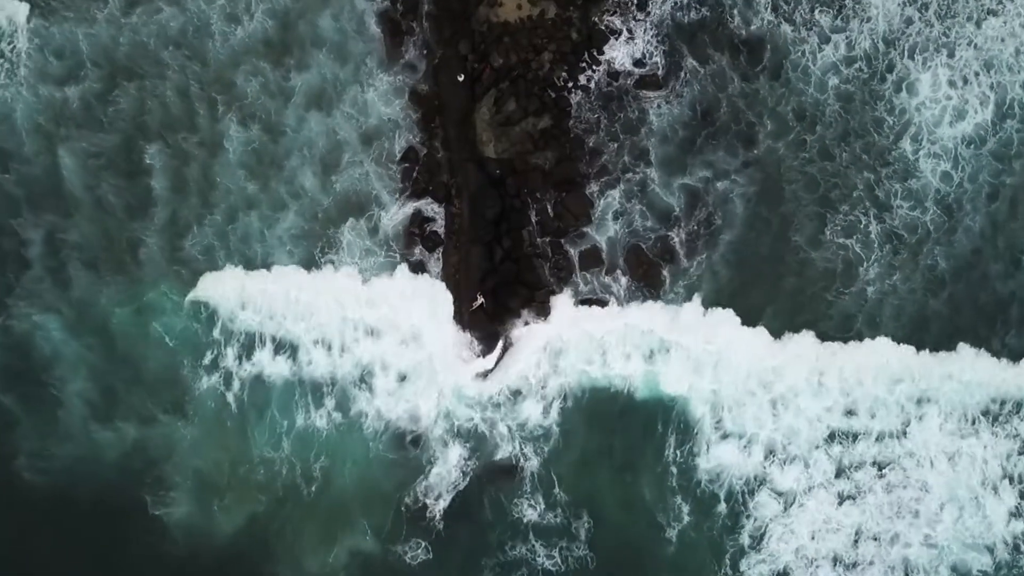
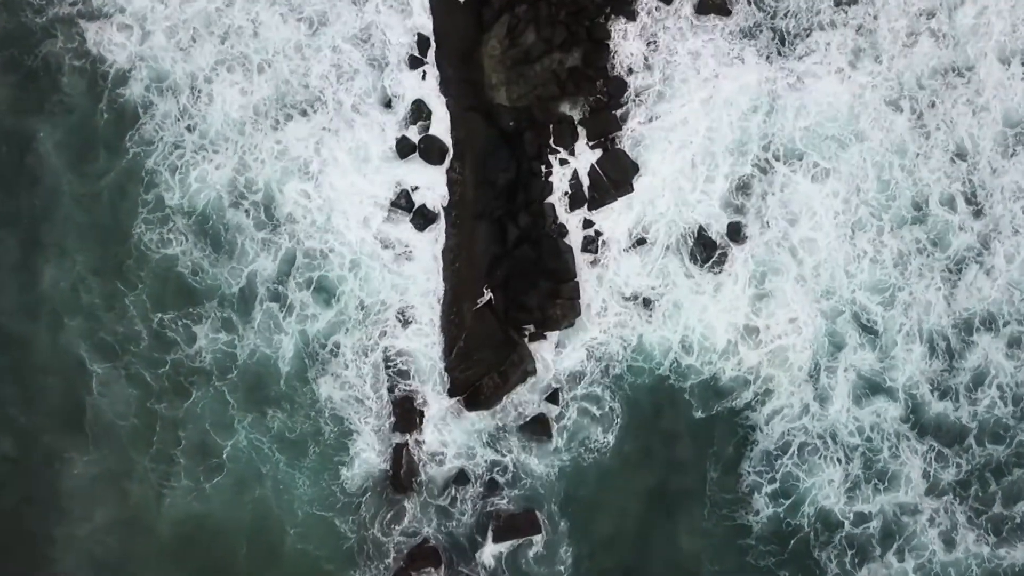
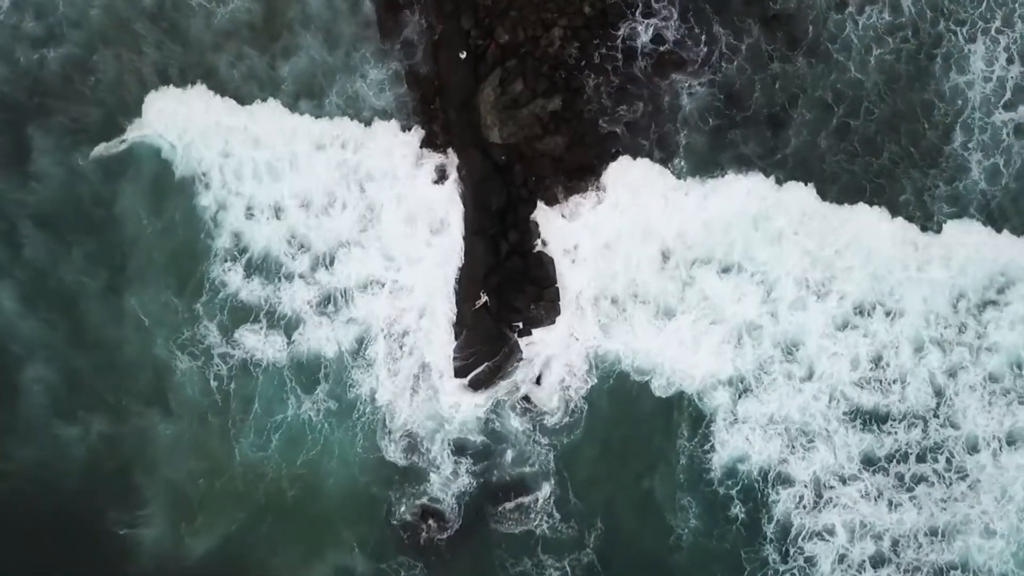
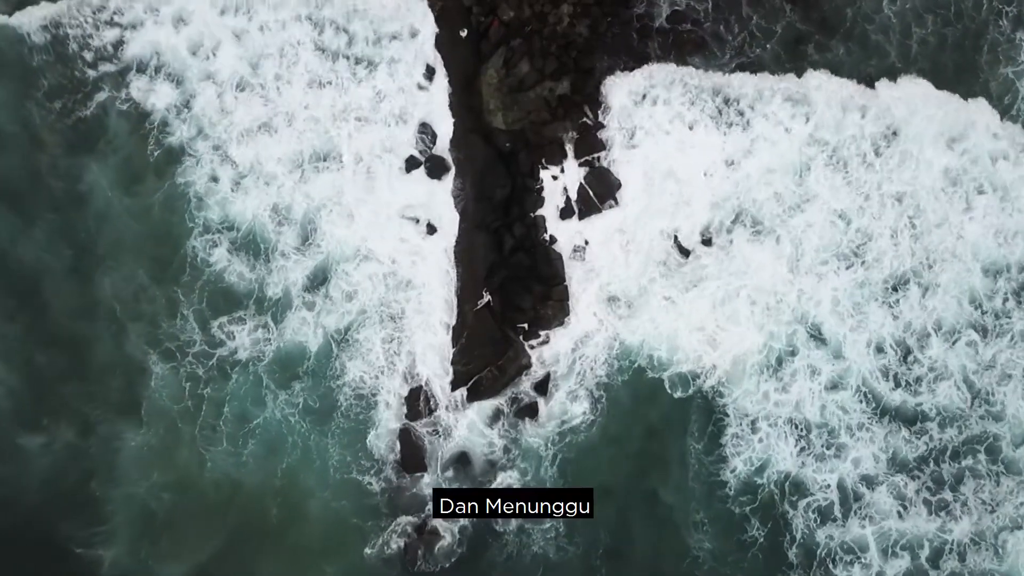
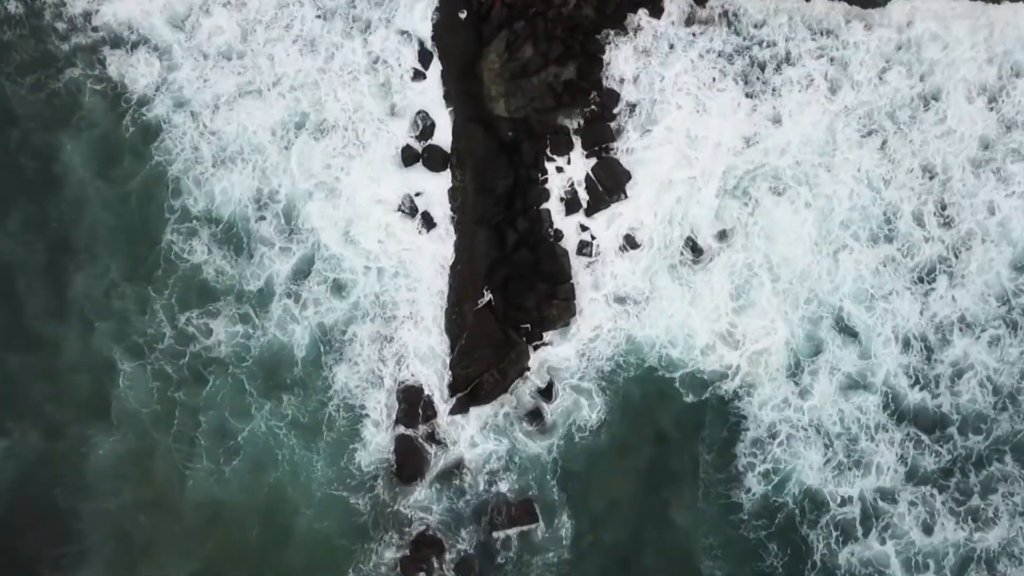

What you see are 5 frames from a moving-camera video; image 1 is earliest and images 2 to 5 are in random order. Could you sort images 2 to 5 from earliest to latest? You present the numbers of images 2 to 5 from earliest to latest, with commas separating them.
3, 4, 5, 2
